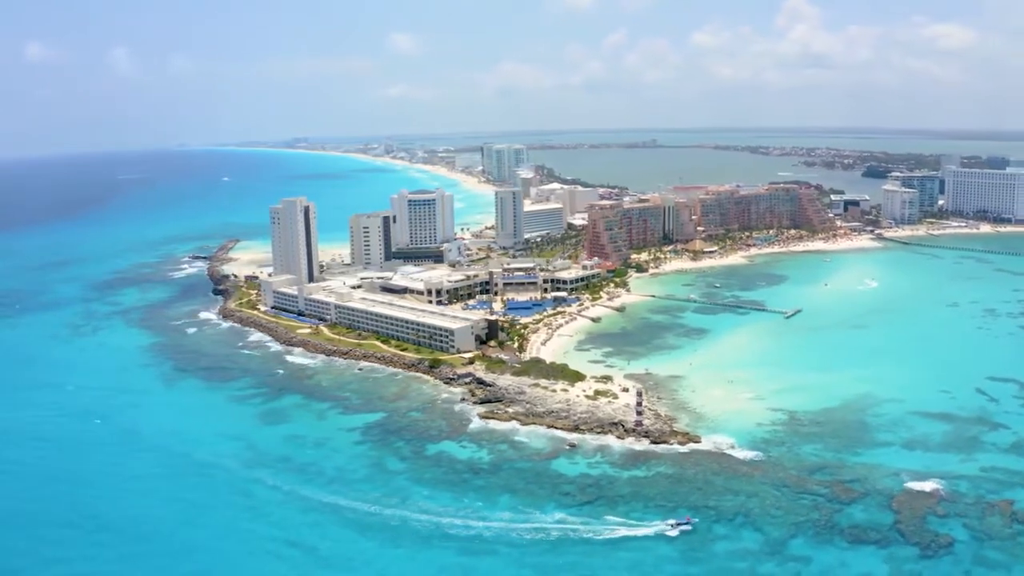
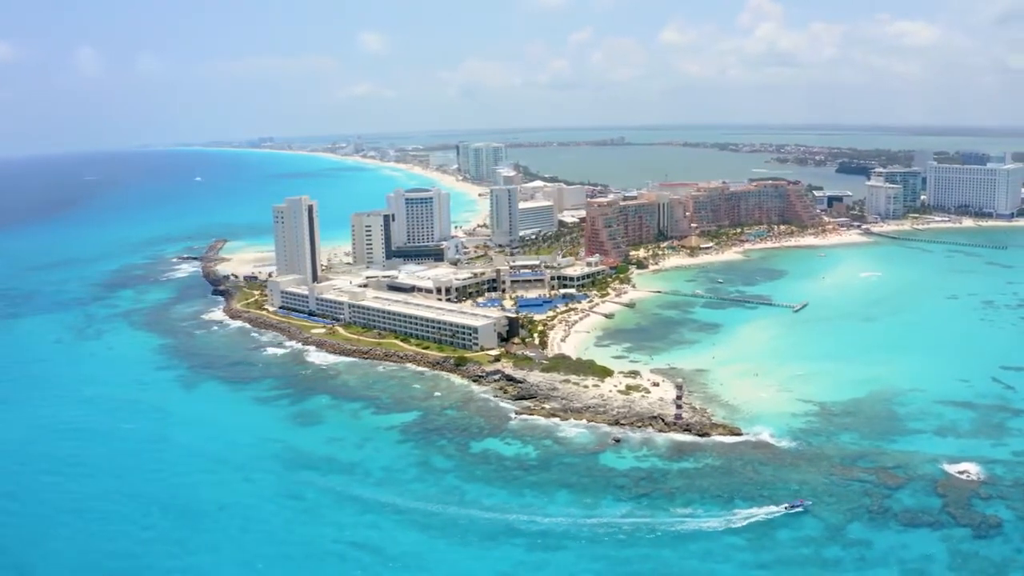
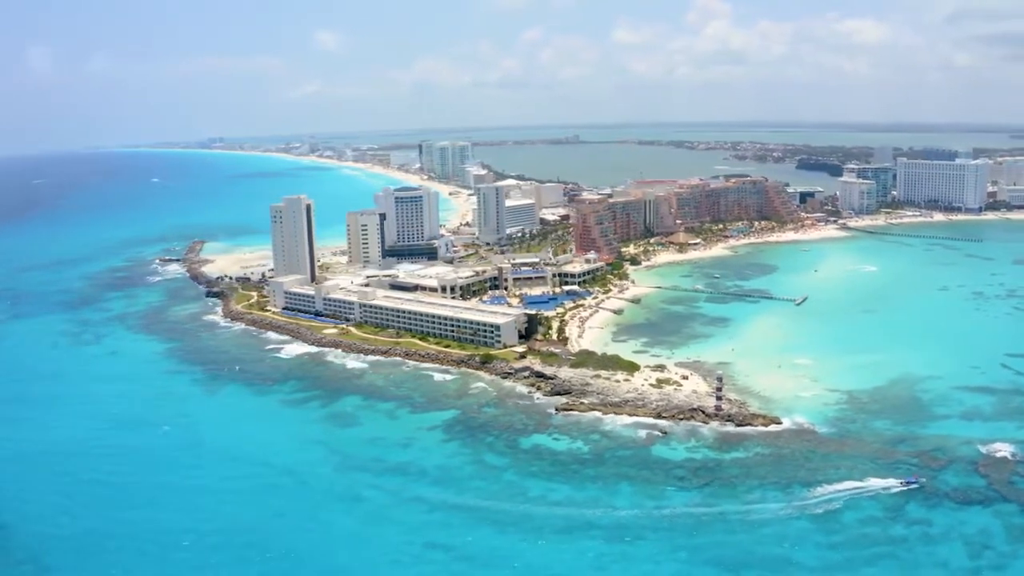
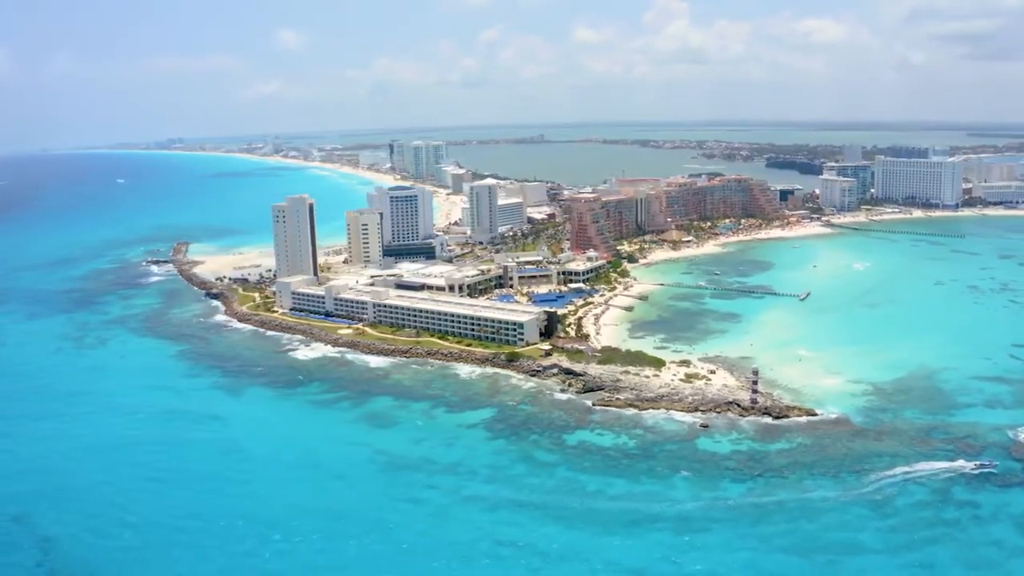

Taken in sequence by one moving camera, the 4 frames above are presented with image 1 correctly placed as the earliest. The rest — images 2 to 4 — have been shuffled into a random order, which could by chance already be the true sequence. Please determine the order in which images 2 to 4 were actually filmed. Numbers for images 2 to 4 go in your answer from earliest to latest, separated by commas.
2, 3, 4
